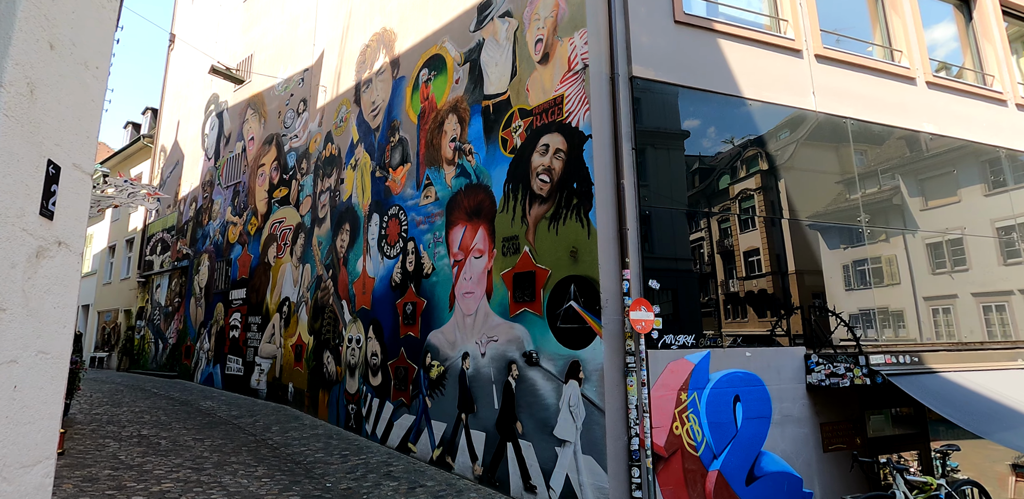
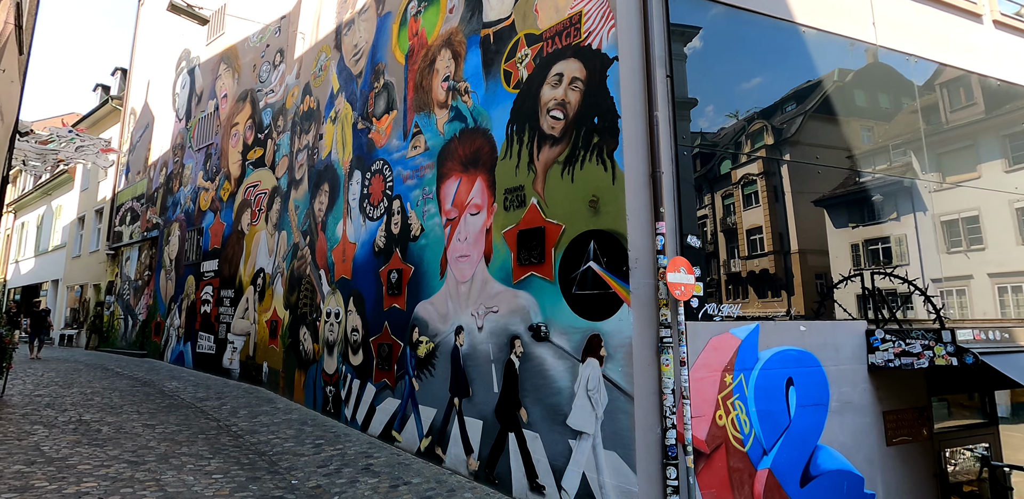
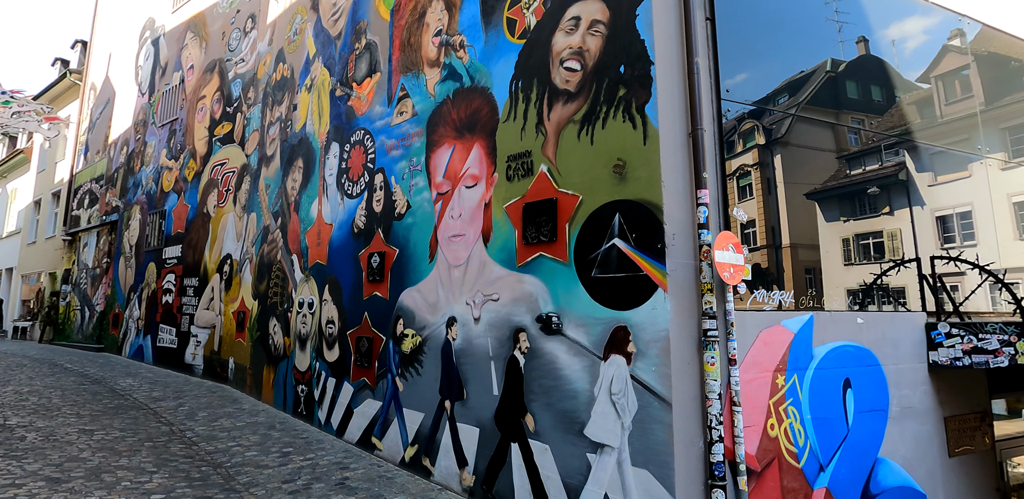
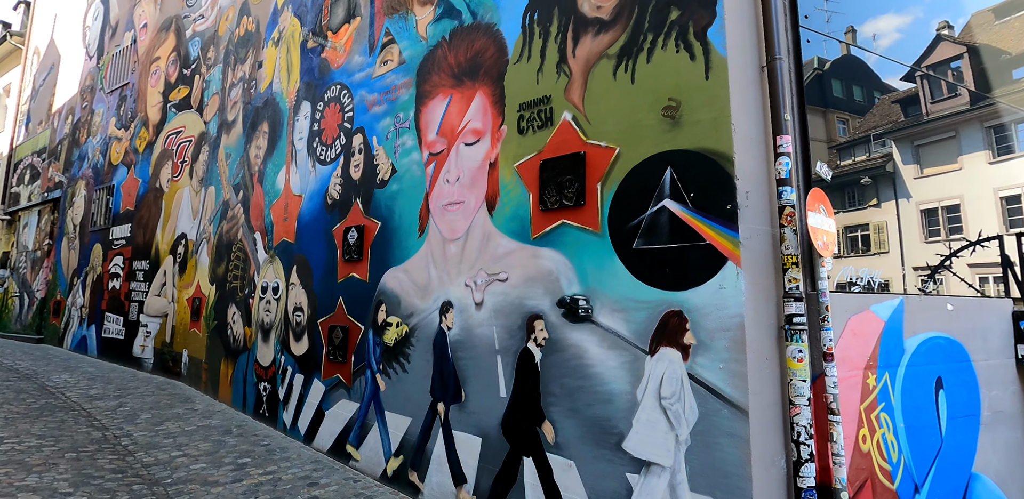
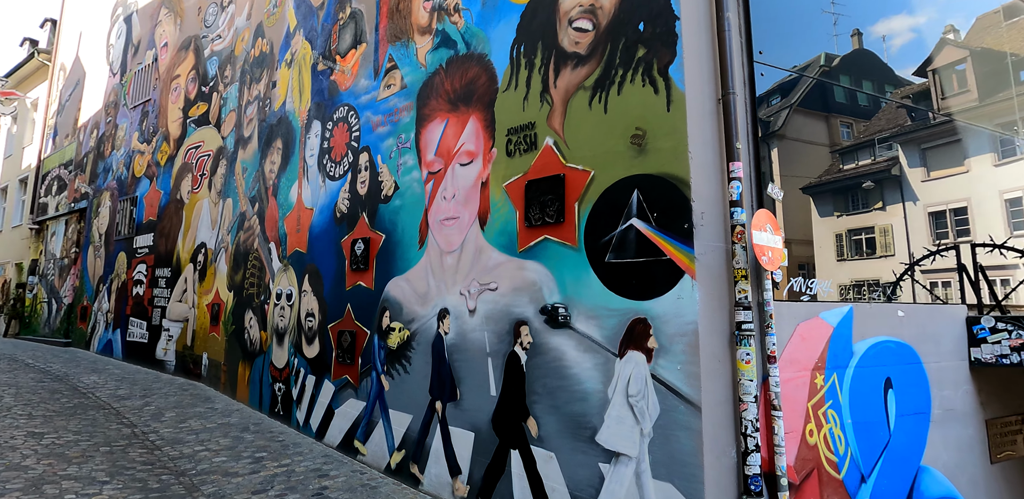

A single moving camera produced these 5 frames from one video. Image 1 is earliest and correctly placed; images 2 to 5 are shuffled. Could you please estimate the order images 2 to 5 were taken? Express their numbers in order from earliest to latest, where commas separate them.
2, 3, 5, 4
